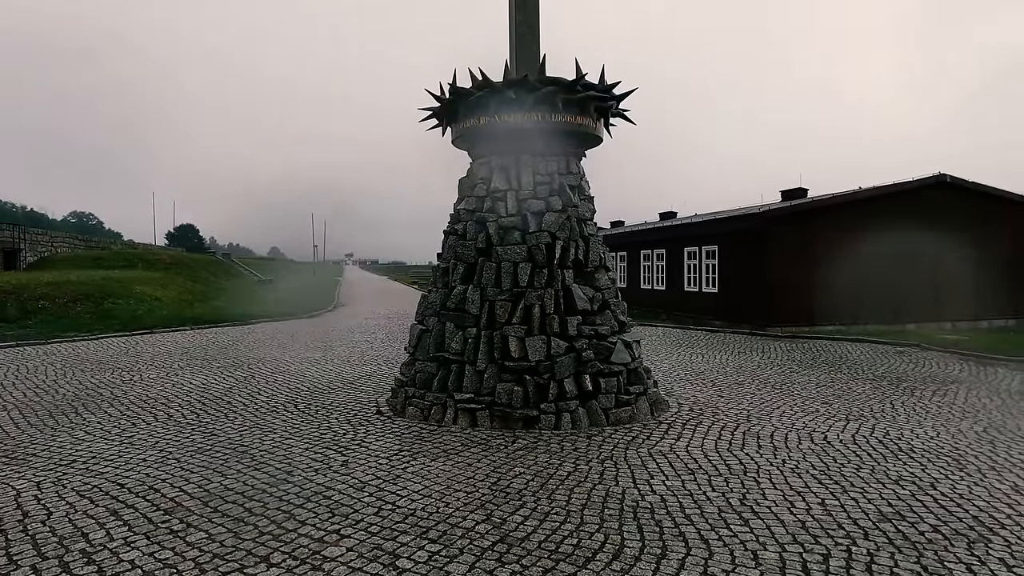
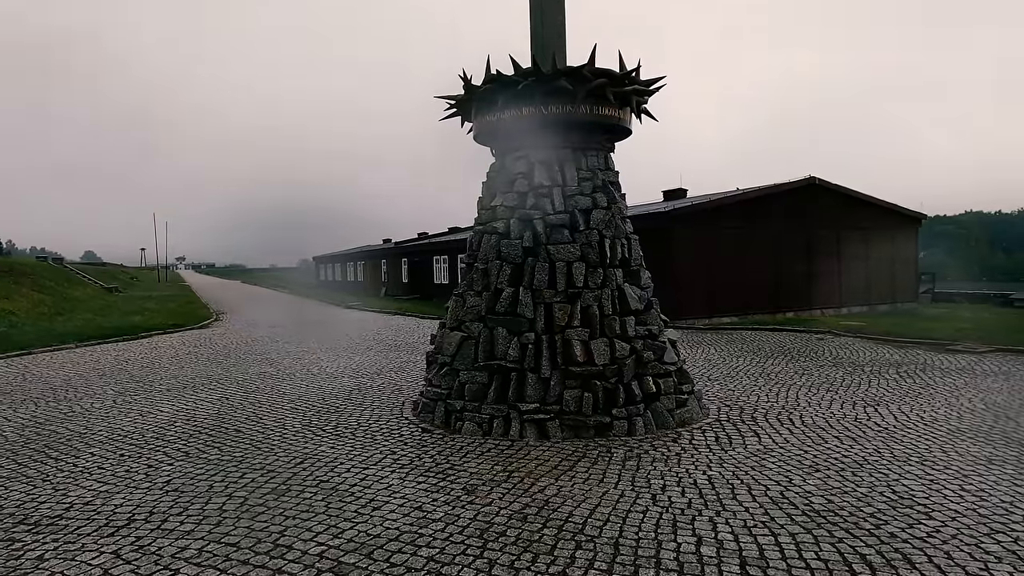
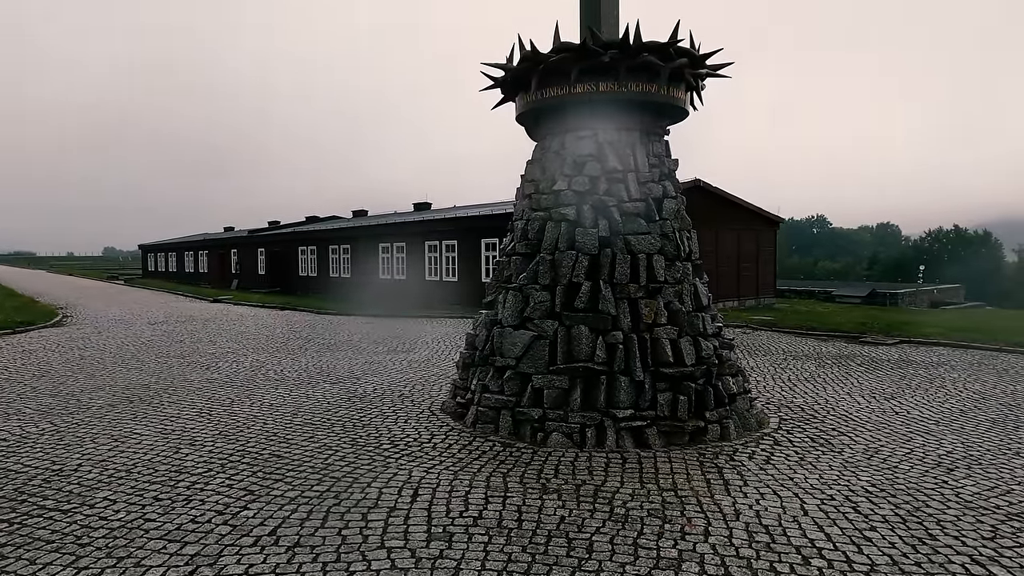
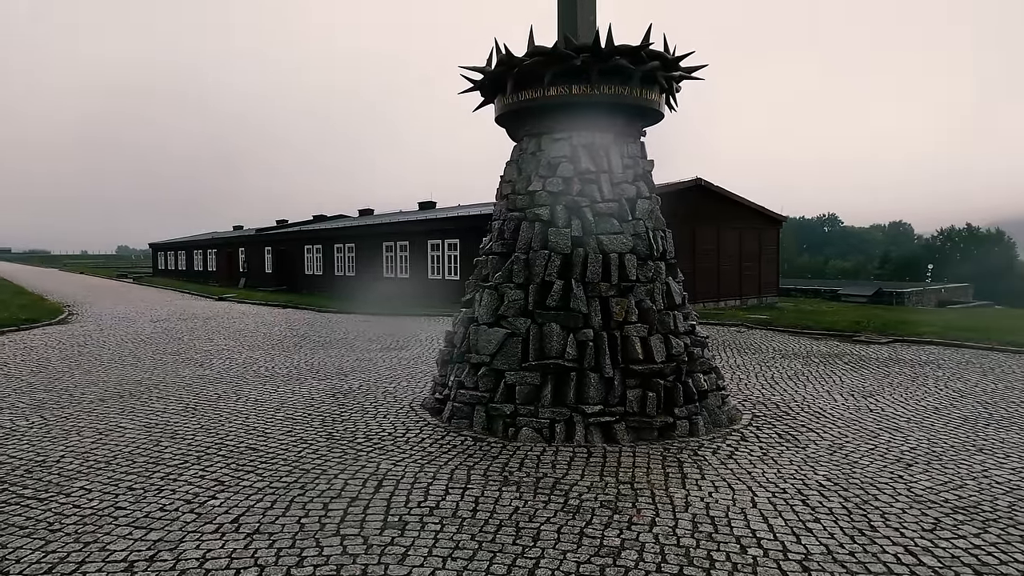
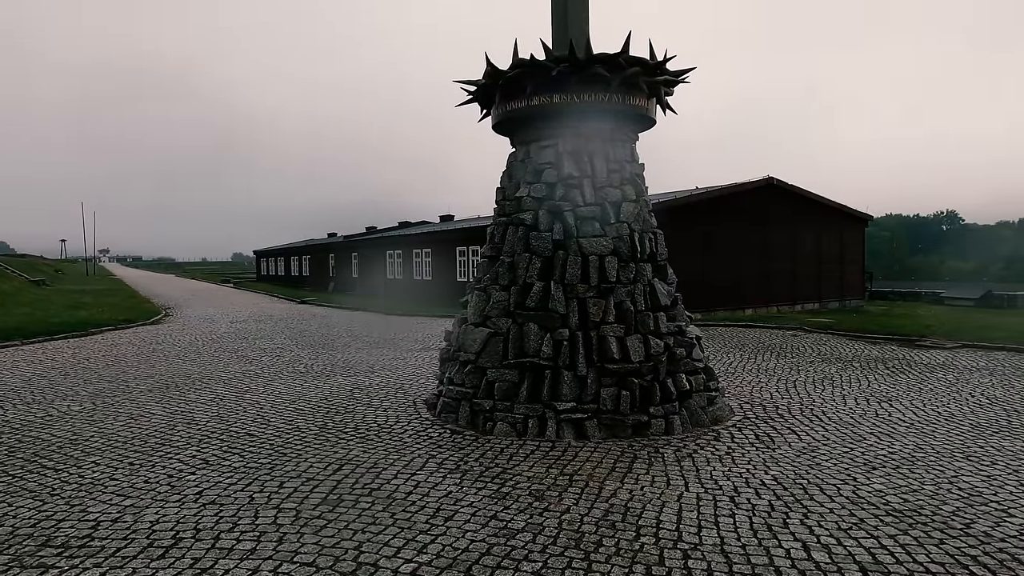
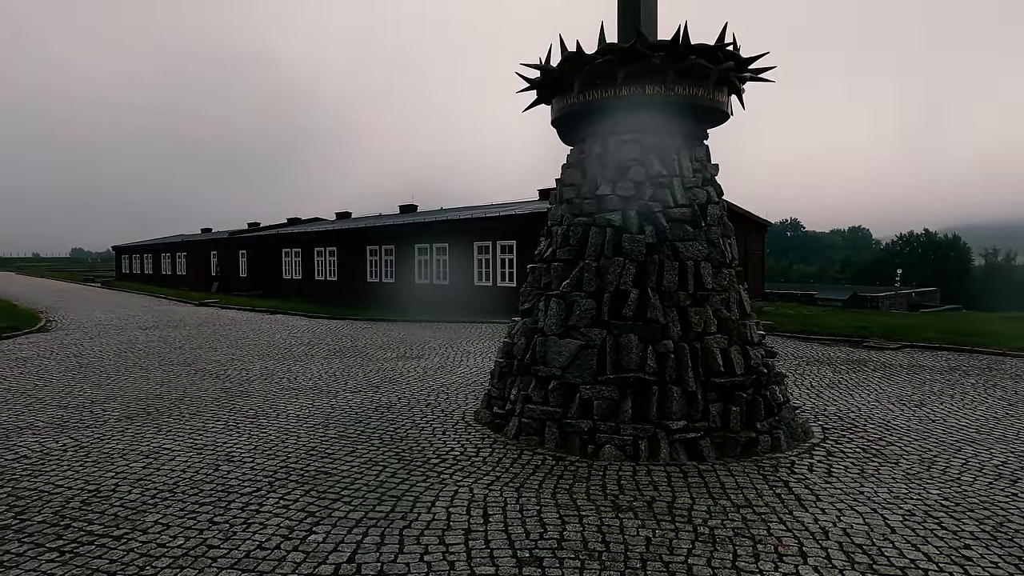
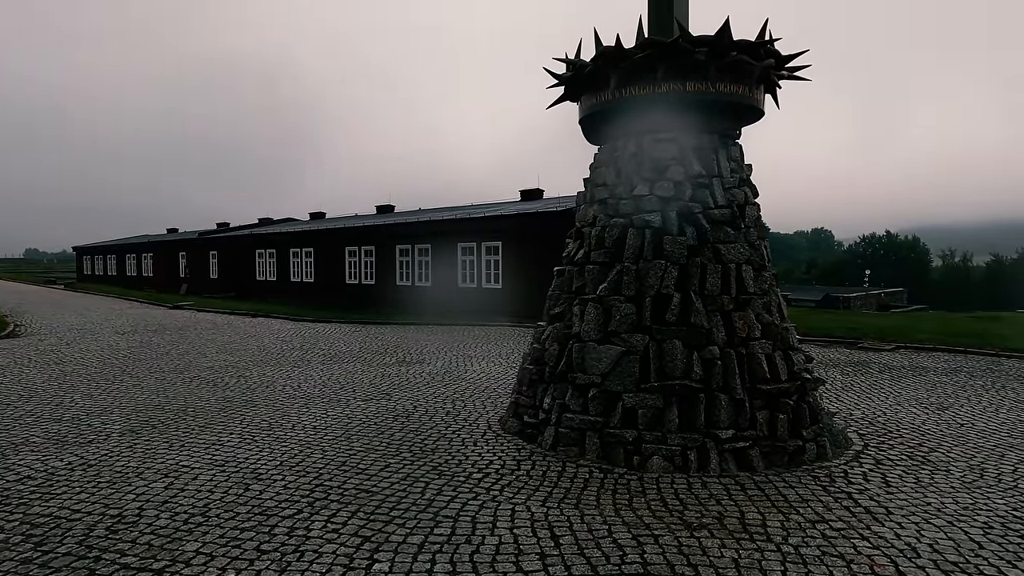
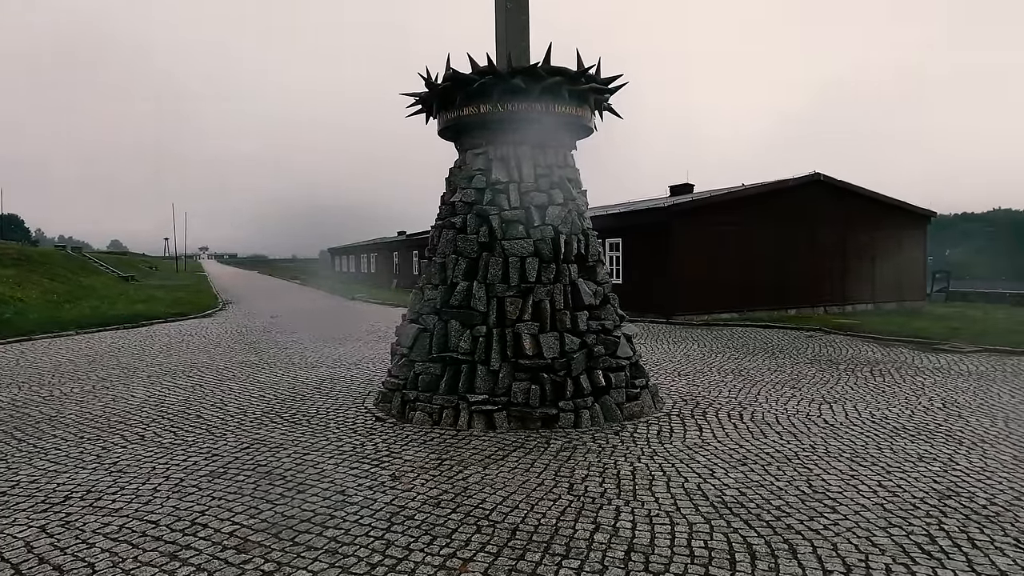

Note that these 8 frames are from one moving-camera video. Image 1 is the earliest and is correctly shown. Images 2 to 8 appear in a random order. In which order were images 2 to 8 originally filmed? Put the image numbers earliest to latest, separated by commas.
8, 2, 5, 4, 3, 6, 7
